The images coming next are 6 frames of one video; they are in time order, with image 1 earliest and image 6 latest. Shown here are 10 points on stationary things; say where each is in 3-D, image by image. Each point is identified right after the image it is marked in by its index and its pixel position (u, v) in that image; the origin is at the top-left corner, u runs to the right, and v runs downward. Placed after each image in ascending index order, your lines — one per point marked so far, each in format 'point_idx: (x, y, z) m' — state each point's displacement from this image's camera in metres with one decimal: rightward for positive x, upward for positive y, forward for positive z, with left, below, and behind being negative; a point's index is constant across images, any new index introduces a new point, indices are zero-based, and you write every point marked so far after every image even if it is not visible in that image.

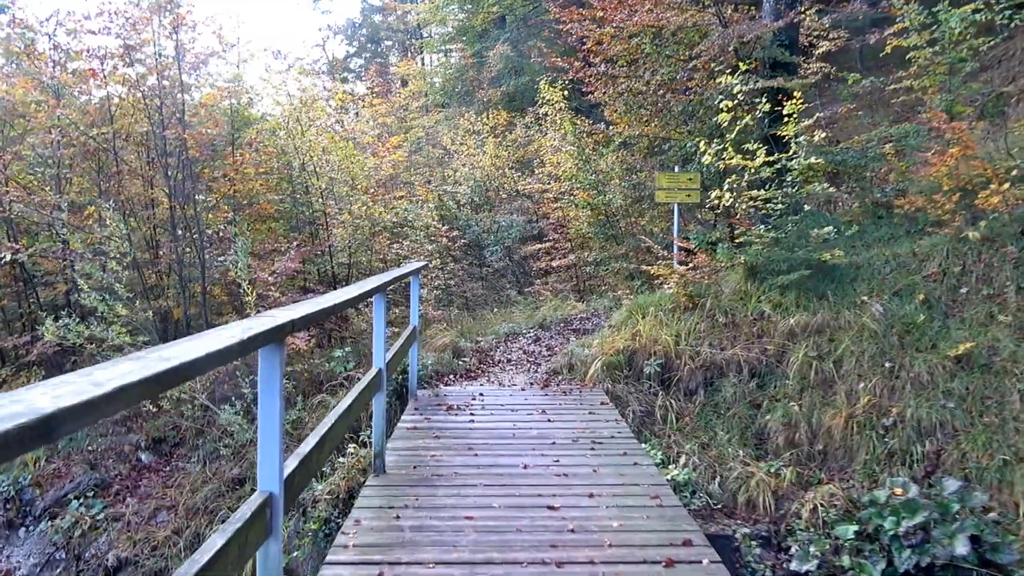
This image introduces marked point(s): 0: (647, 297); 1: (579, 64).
0: (+1.1, -0.1, +7.1) m
1: (+0.8, +2.7, +10.2) m
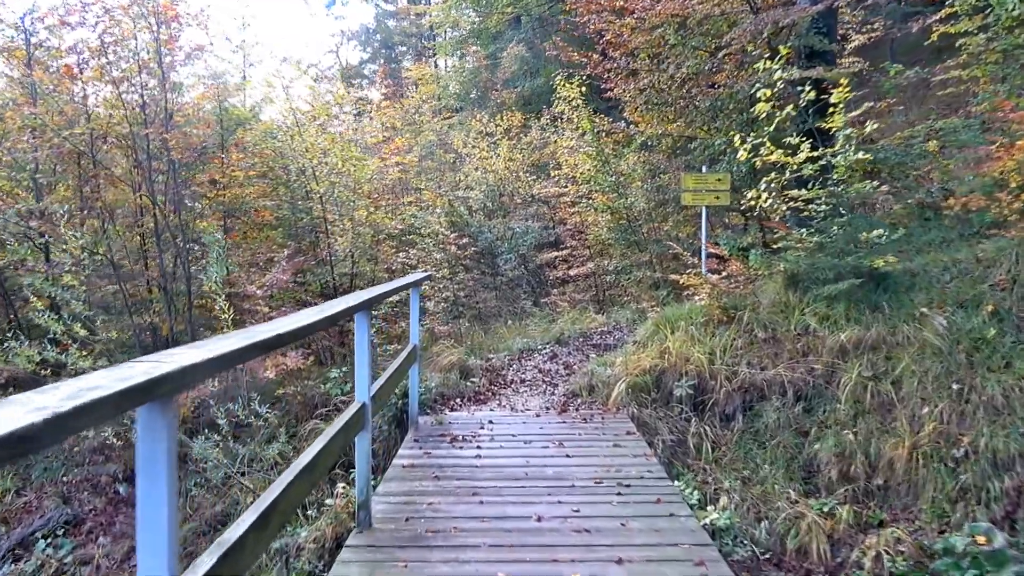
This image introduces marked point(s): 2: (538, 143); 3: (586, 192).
0: (+1.2, -0.2, +6.5) m
1: (+1.0, +2.6, +9.5) m
2: (+0.4, +2.0, +11.8) m
3: (+0.8, +1.1, +9.6) m
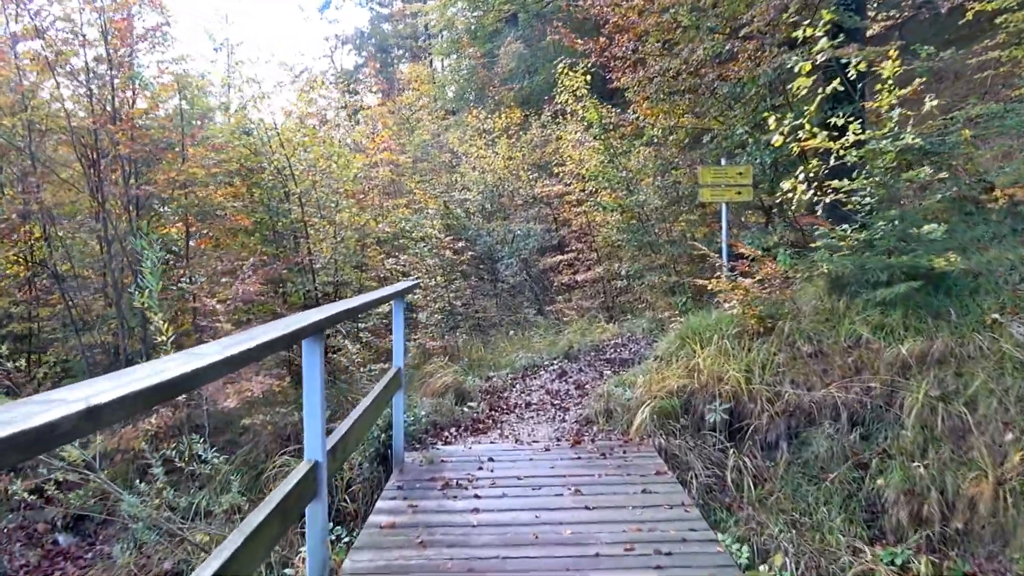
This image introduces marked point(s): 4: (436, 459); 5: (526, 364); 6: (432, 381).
0: (+1.3, -0.2, +5.7) m
1: (+0.9, +2.5, +8.8) m
2: (+0.4, +1.9, +11.1) m
3: (+0.8, +1.0, +8.8) m
4: (-0.4, -0.8, +4.1) m
5: (+0.1, -0.6, +6.1) m
6: (-0.5, -0.6, +5.4) m
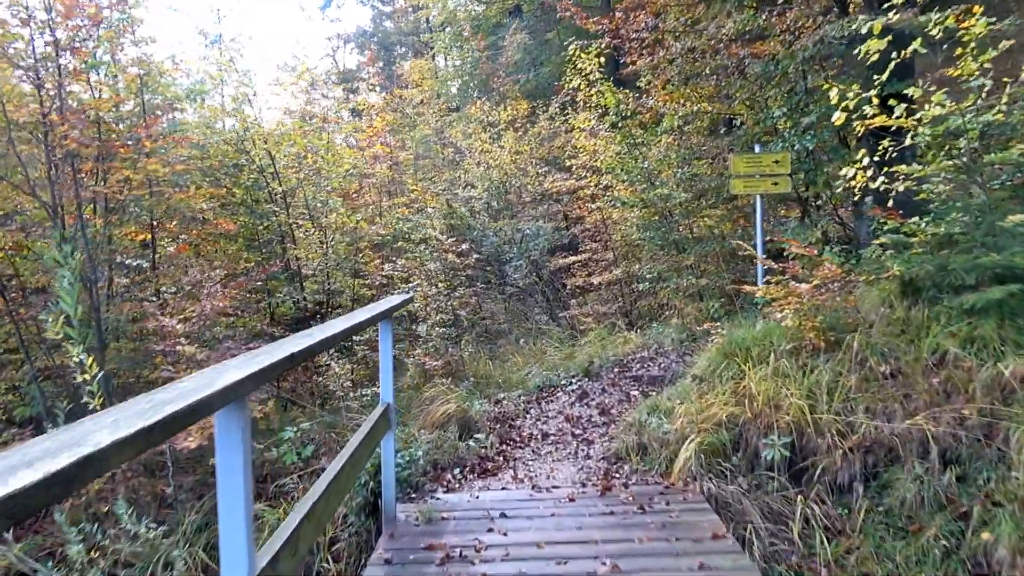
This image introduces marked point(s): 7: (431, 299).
0: (+1.3, -0.2, +4.9) m
1: (+1.0, +2.5, +8.0) m
2: (+0.4, +1.9, +10.3) m
3: (+0.9, +1.0, +8.0) m
4: (-0.3, -0.9, +3.3) m
5: (+0.2, -0.6, +5.4) m
6: (-0.4, -0.6, +4.6) m
7: (-0.7, -0.1, +7.3) m
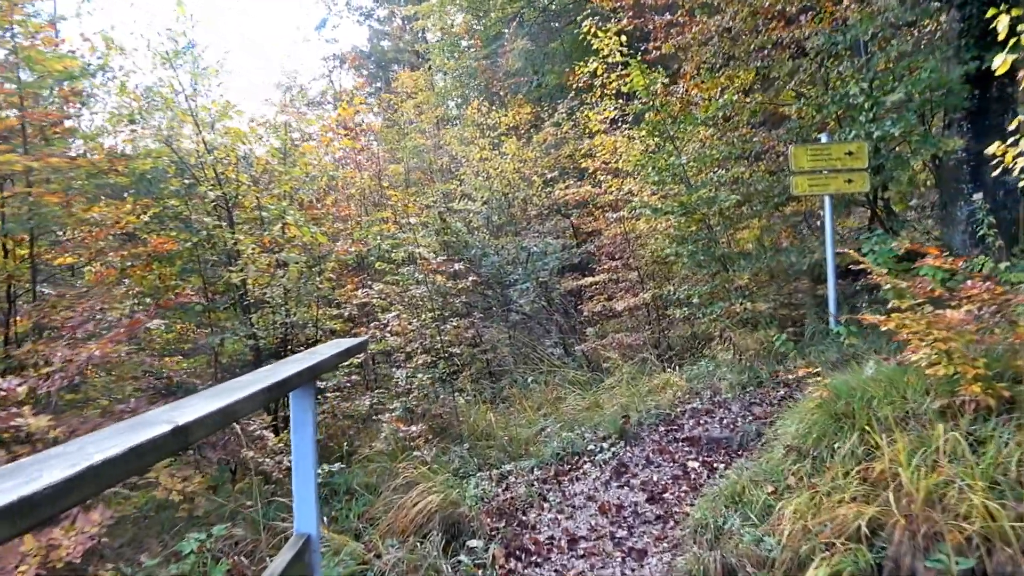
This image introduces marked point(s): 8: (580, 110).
0: (+1.4, -0.4, +3.5) m
1: (+1.0, +2.3, +6.7) m
2: (+0.5, +1.6, +8.9) m
3: (+0.9, +0.8, +6.7) m
4: (-0.3, -1.0, +1.9) m
5: (+0.2, -0.7, +4.0) m
6: (-0.4, -0.8, +3.2) m
7: (-0.7, -0.3, +5.9) m
8: (+0.7, +2.0, +9.1) m
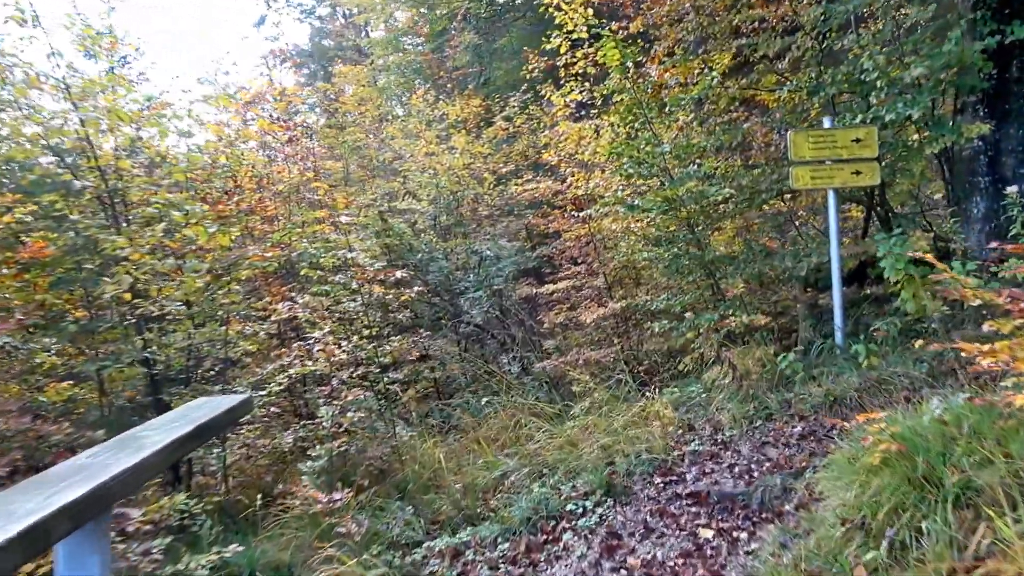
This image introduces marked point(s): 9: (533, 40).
0: (+1.2, -0.4, +2.7) m
1: (+0.6, +2.2, +5.9) m
2: (0.0, +1.5, +8.1) m
3: (+0.6, +0.7, +5.9) m
4: (-0.3, -1.0, +1.1) m
5: (+0.1, -0.8, +3.1) m
6: (-0.5, -0.8, +2.3) m
7: (-0.9, -0.4, +5.0) m
8: (+0.2, +1.9, +8.3) m
9: (+0.3, +3.4, +11.0) m
